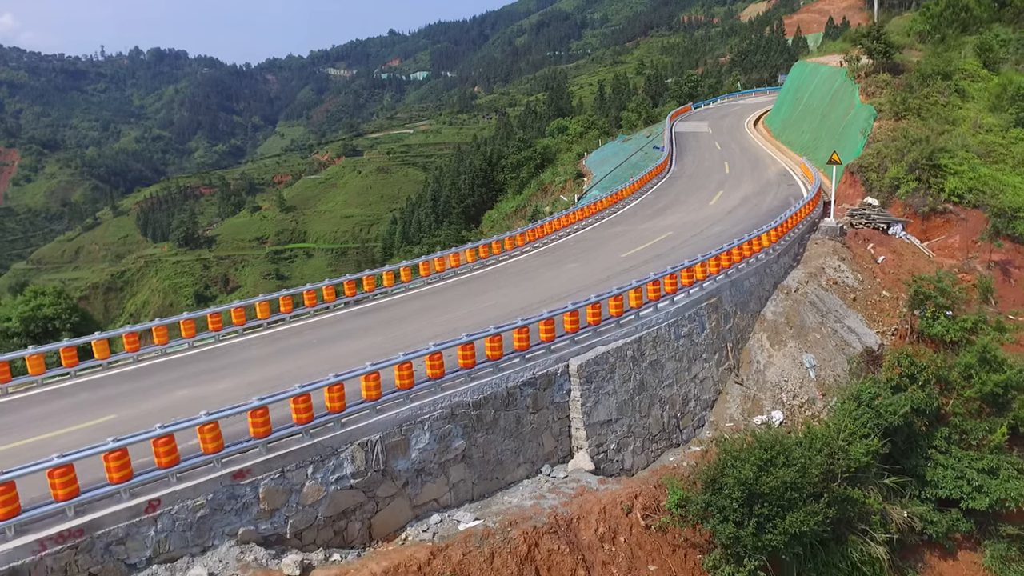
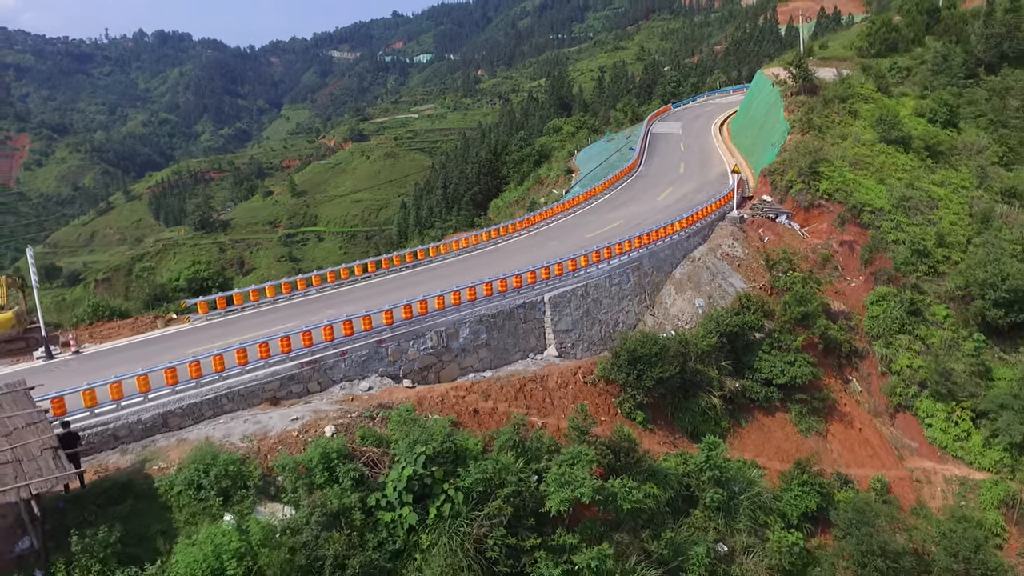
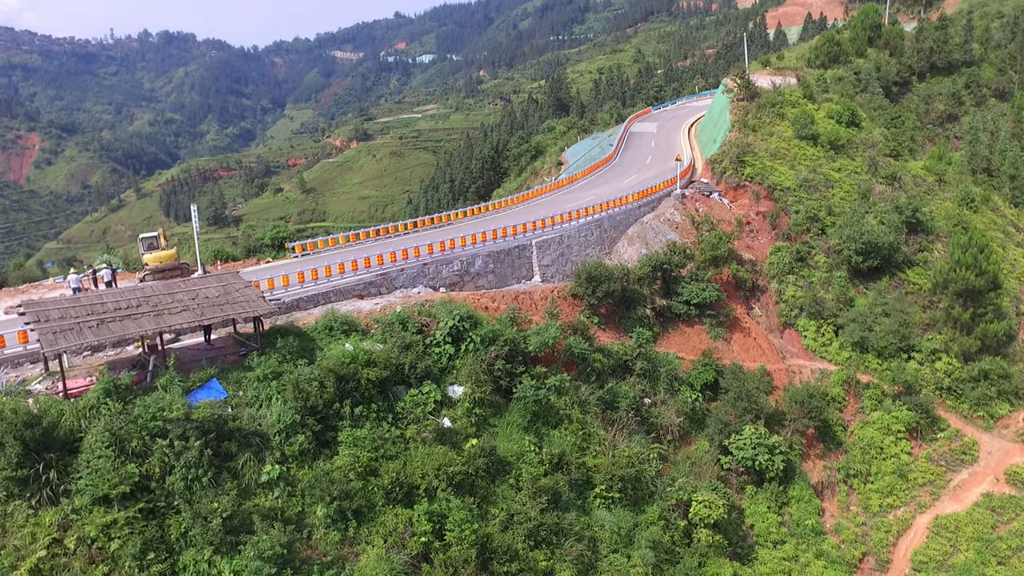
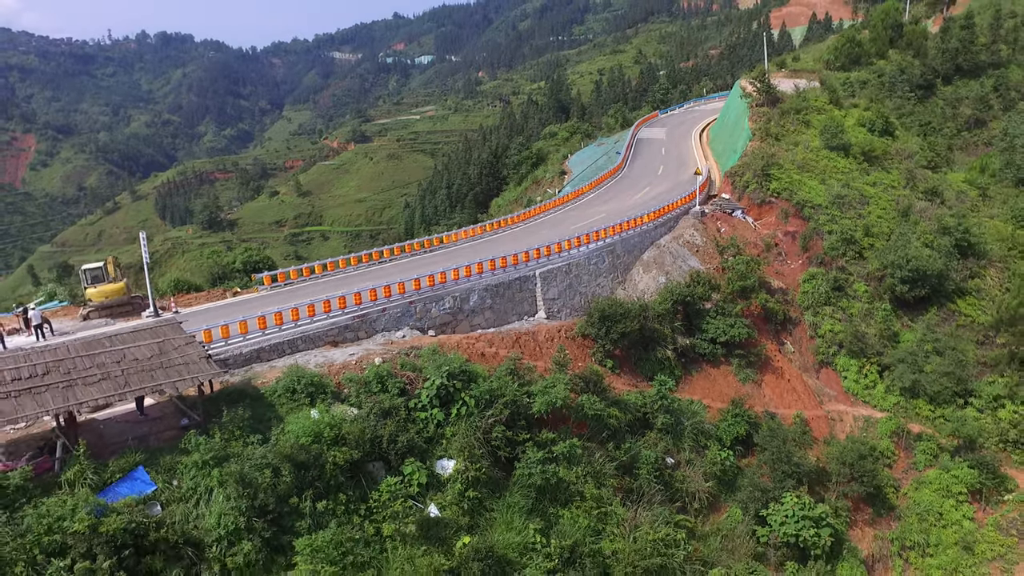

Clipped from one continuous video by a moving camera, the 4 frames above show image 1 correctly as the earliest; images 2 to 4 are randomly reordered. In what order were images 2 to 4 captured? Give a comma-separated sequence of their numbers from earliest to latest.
2, 4, 3
